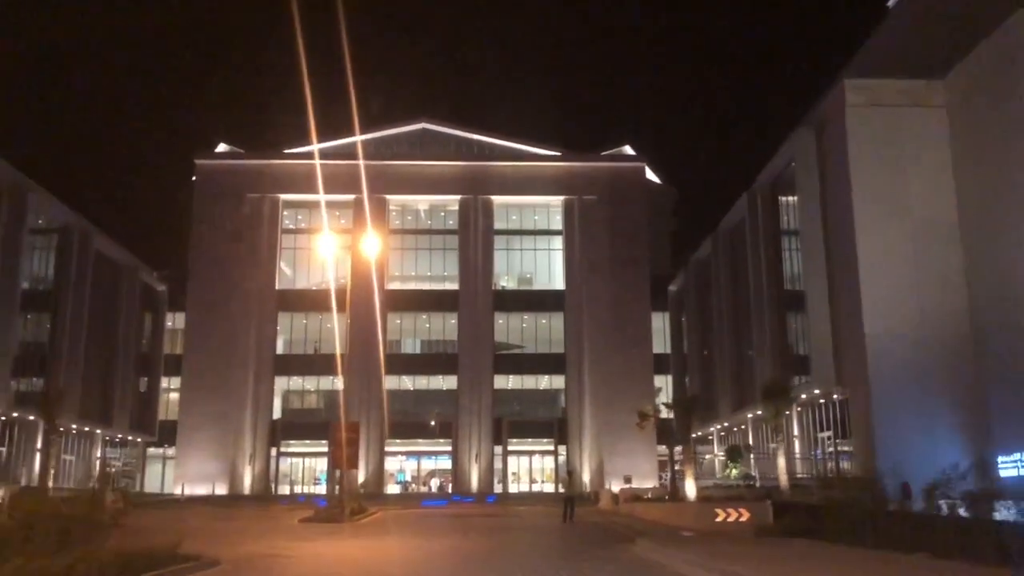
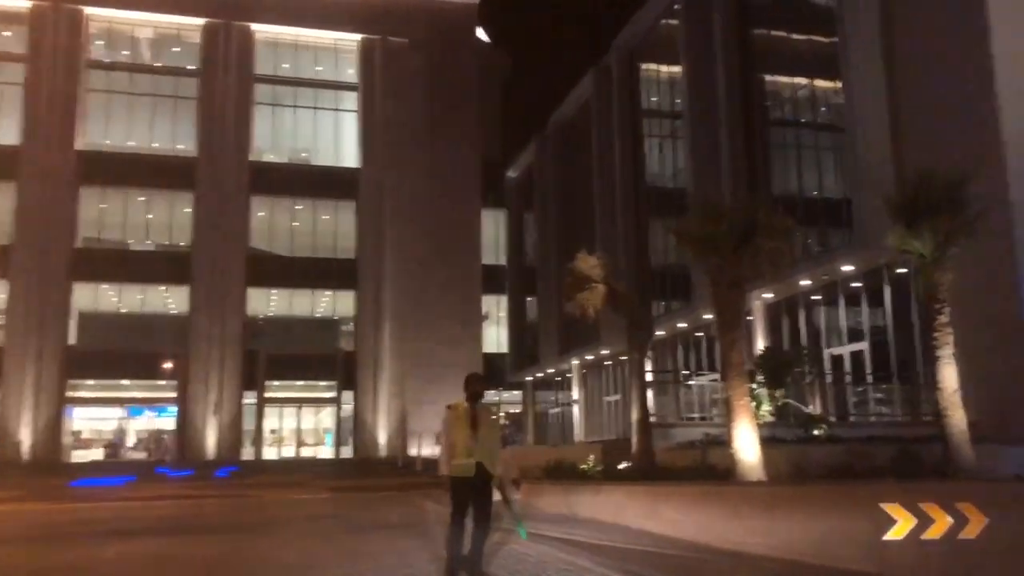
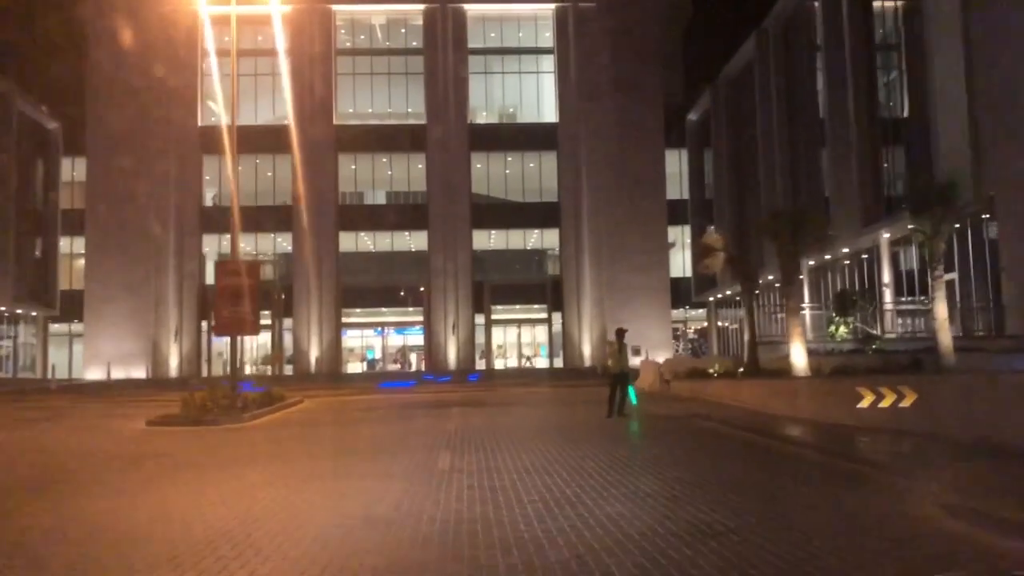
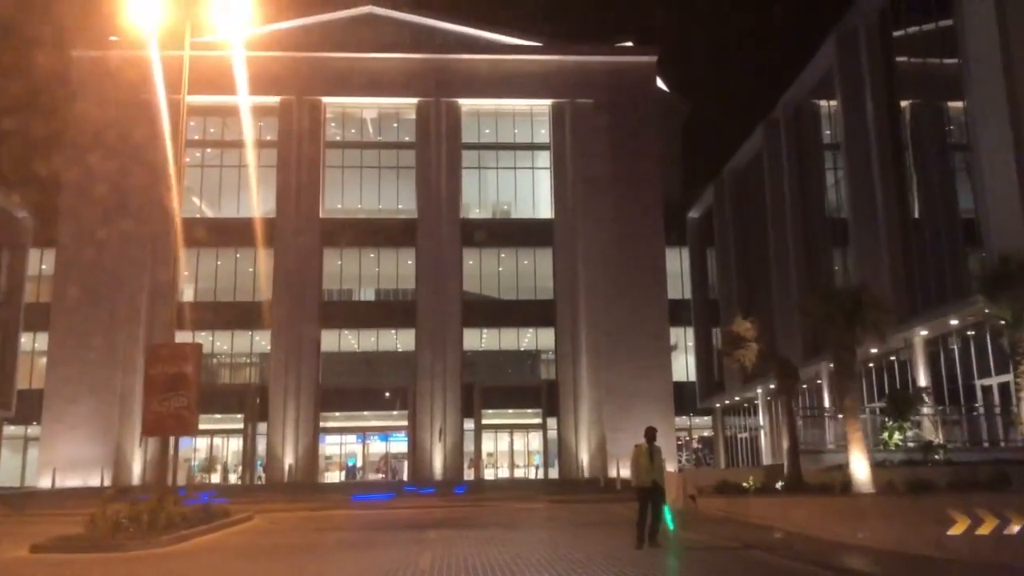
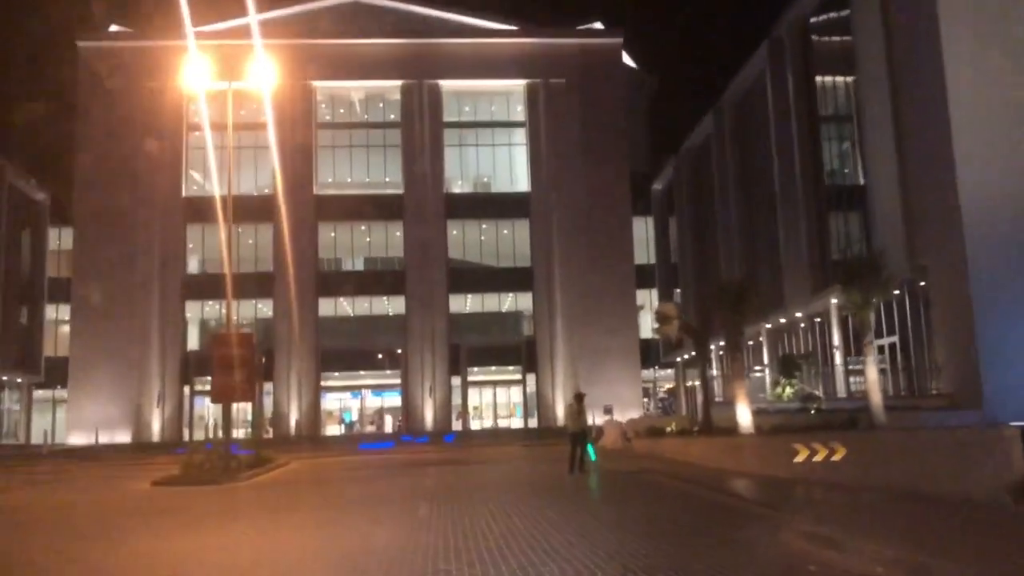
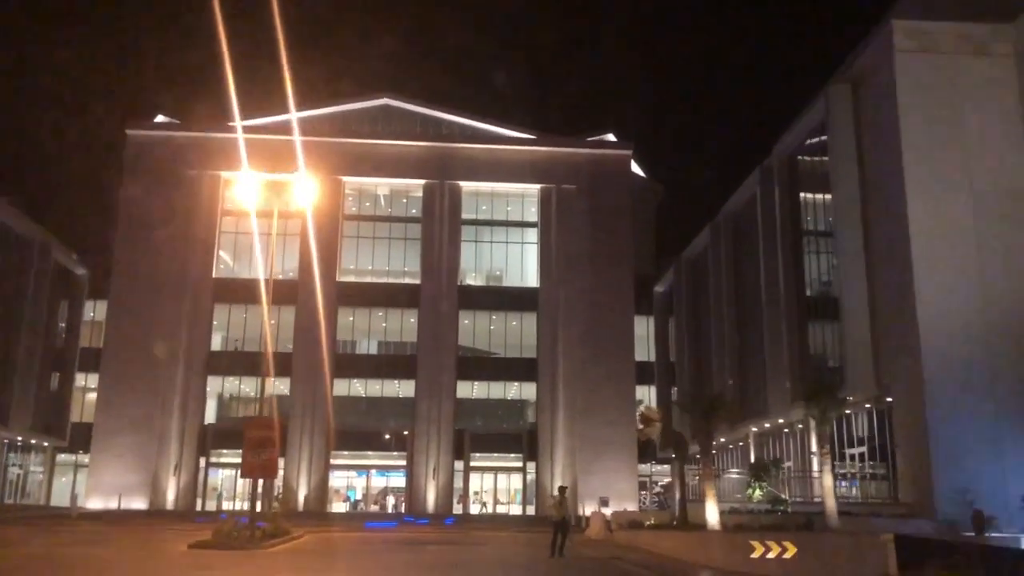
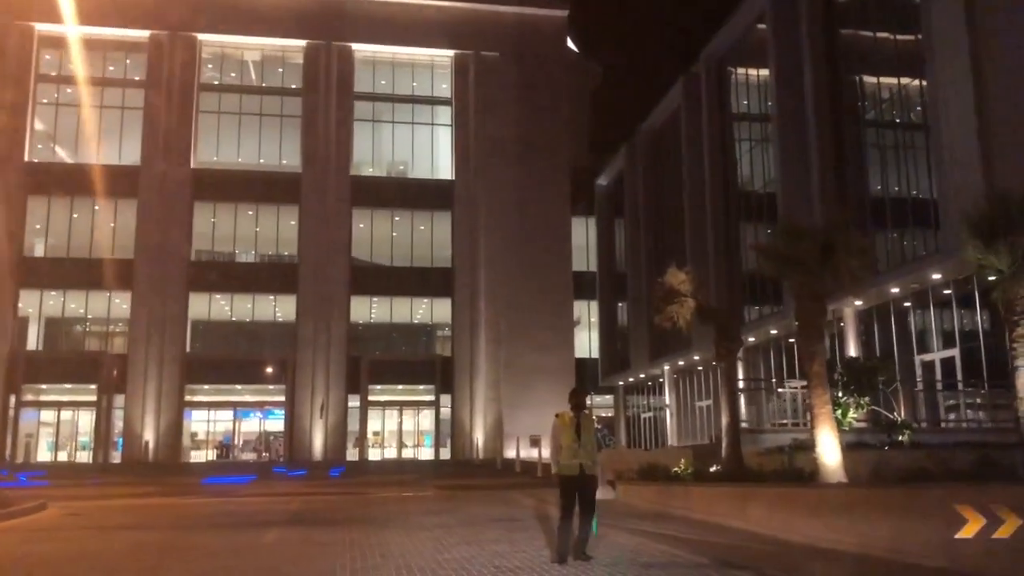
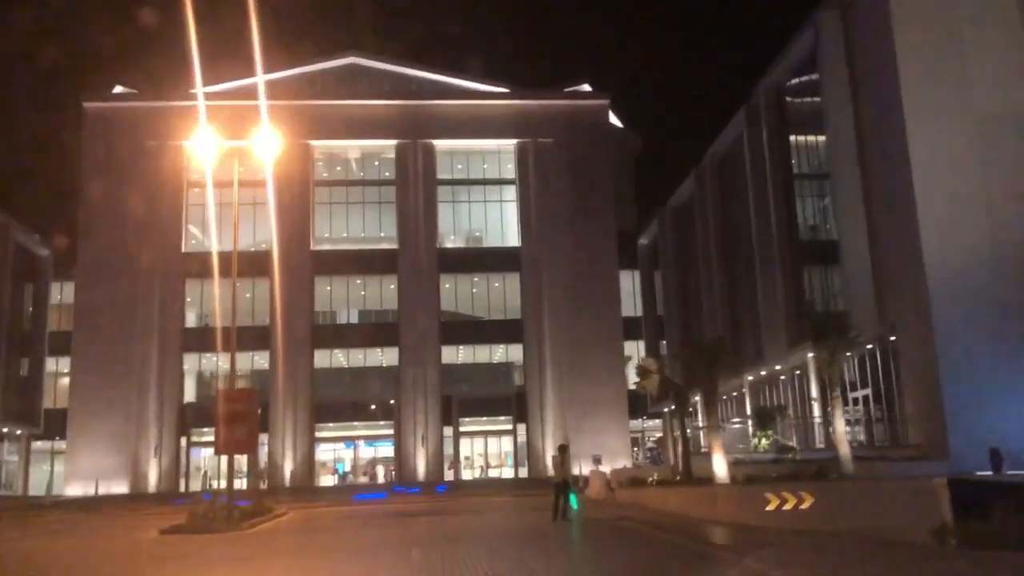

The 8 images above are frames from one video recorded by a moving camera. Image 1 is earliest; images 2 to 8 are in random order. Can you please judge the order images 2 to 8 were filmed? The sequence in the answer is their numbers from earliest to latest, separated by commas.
6, 8, 5, 3, 4, 7, 2
